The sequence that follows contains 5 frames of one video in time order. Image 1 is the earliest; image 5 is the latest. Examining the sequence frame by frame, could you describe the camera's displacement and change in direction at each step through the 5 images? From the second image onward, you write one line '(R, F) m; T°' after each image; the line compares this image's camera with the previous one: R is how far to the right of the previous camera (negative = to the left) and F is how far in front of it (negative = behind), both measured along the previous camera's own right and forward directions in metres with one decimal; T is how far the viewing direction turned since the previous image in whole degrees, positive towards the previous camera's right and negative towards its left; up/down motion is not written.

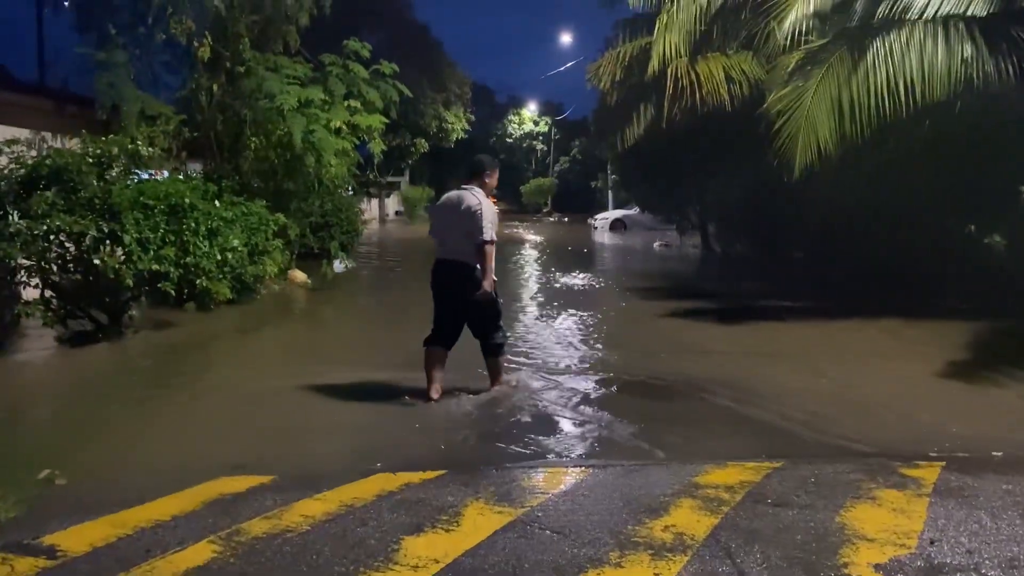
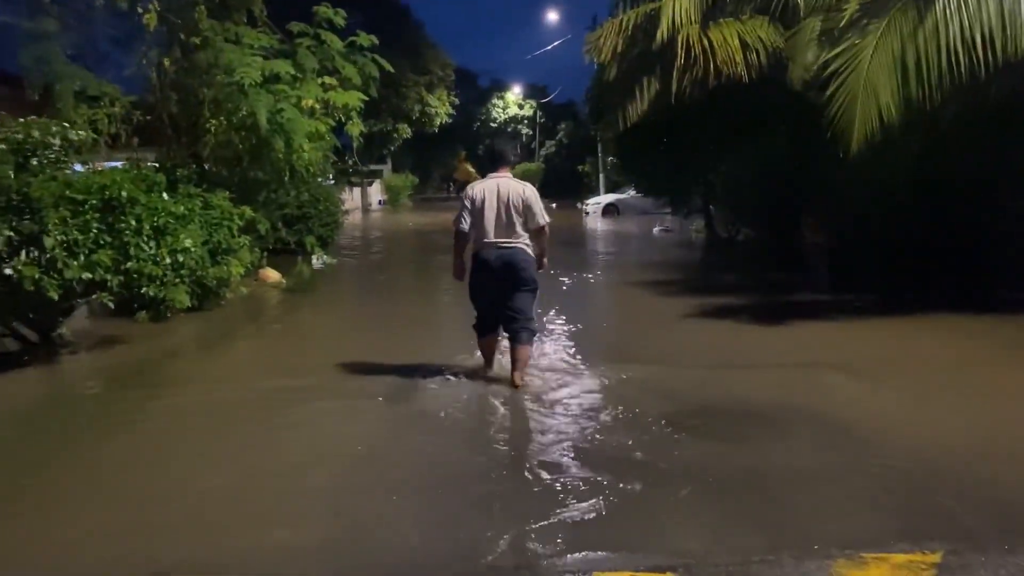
(-0.2, +1.6) m; +1°
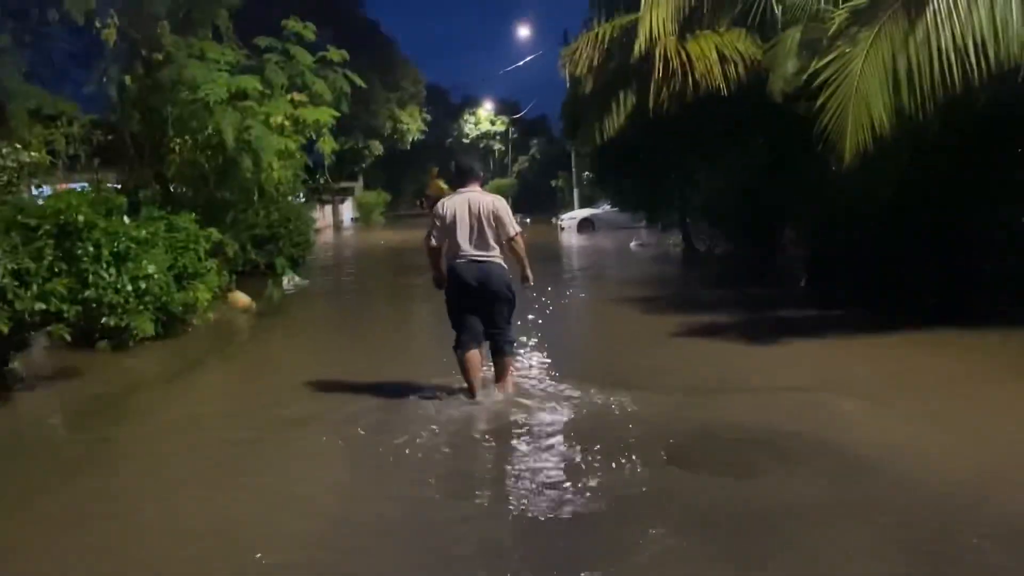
(-0.1, +0.4) m; +2°
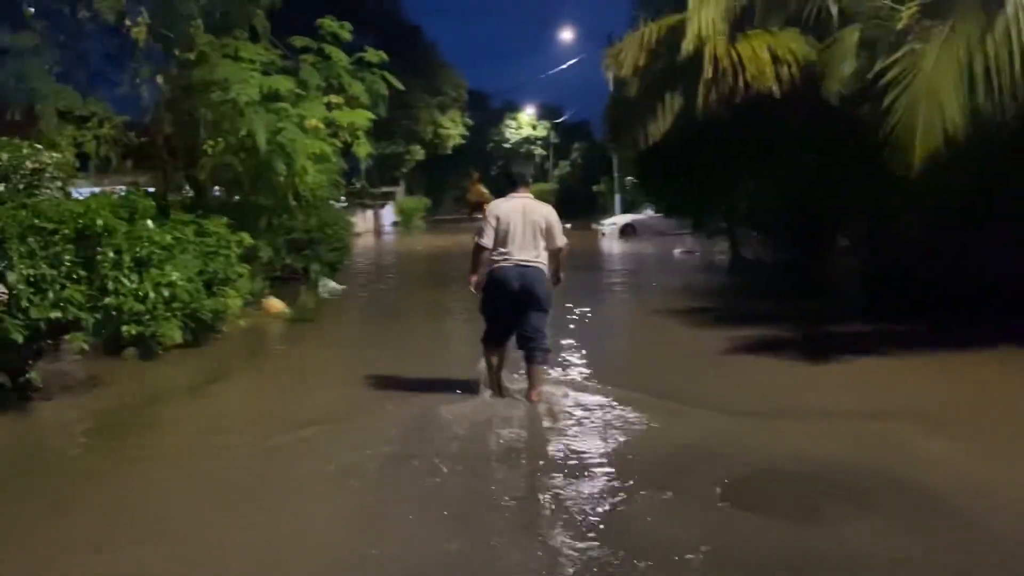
(0.0, +0.5) m; -3°
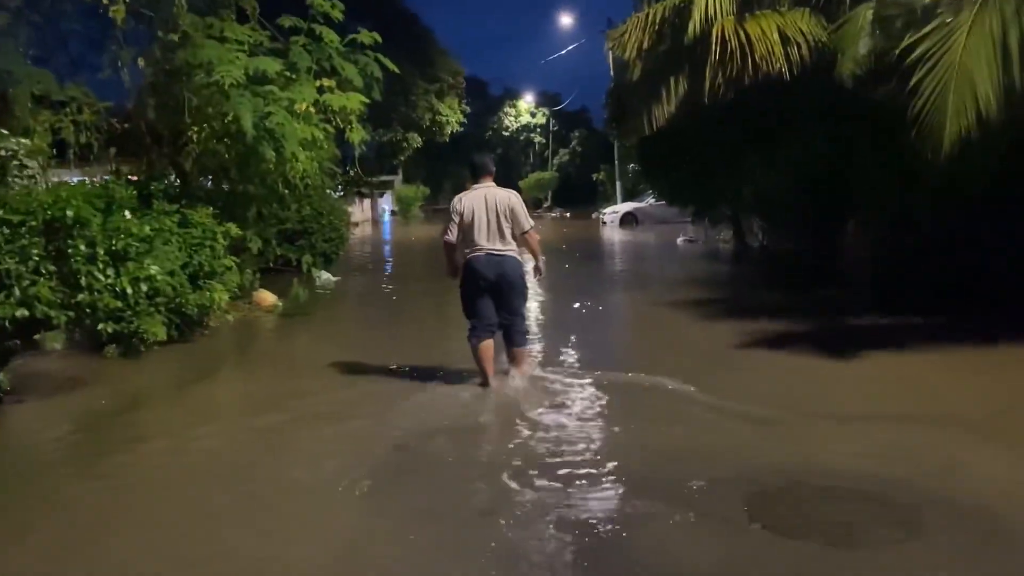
(0.0, +0.5) m; 0°
